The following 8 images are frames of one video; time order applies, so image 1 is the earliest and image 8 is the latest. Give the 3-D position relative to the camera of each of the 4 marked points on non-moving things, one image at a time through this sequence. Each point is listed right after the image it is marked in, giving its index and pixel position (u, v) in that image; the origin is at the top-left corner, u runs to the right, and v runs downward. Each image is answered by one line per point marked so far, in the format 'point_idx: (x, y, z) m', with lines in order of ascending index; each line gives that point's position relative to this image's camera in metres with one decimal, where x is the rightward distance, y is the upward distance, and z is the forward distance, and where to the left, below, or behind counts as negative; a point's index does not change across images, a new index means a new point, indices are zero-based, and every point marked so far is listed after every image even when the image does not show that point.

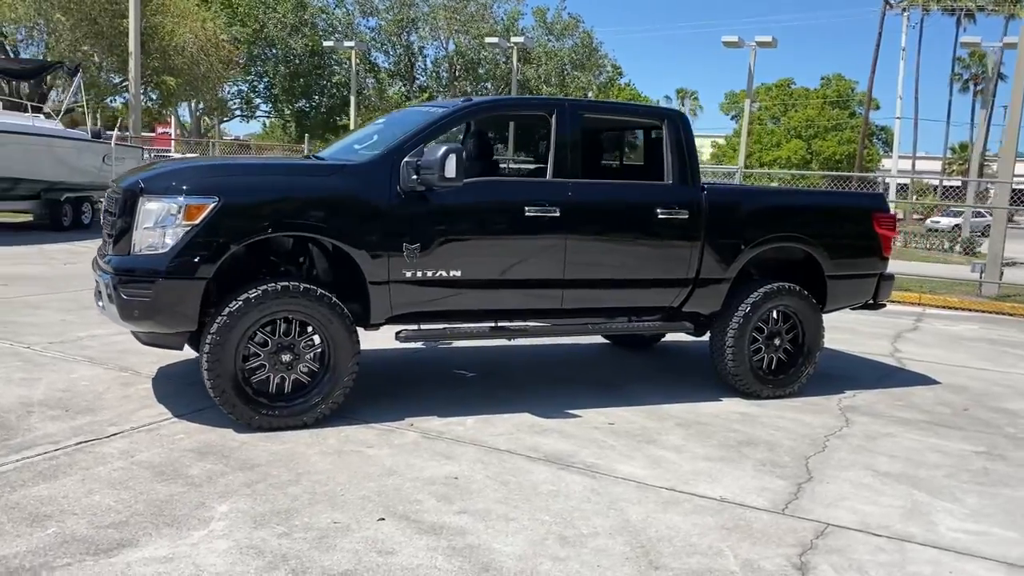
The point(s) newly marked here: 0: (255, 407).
0: (-1.4, -0.6, +4.9) m
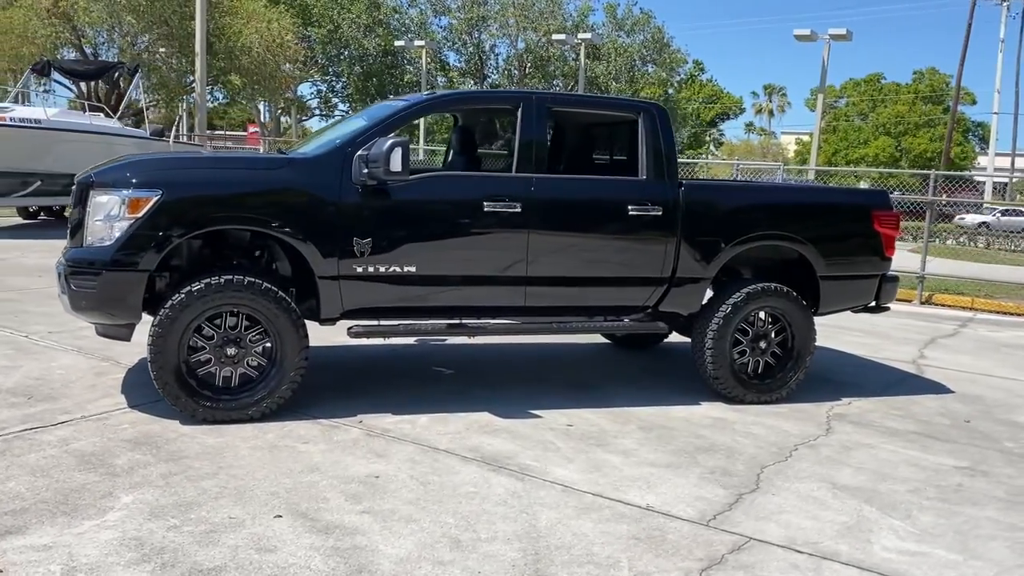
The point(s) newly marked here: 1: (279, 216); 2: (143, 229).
0: (-1.7, -0.6, +4.9) m
1: (-1.3, +0.4, +5.0) m
2: (-2.0, +0.3, +4.8) m
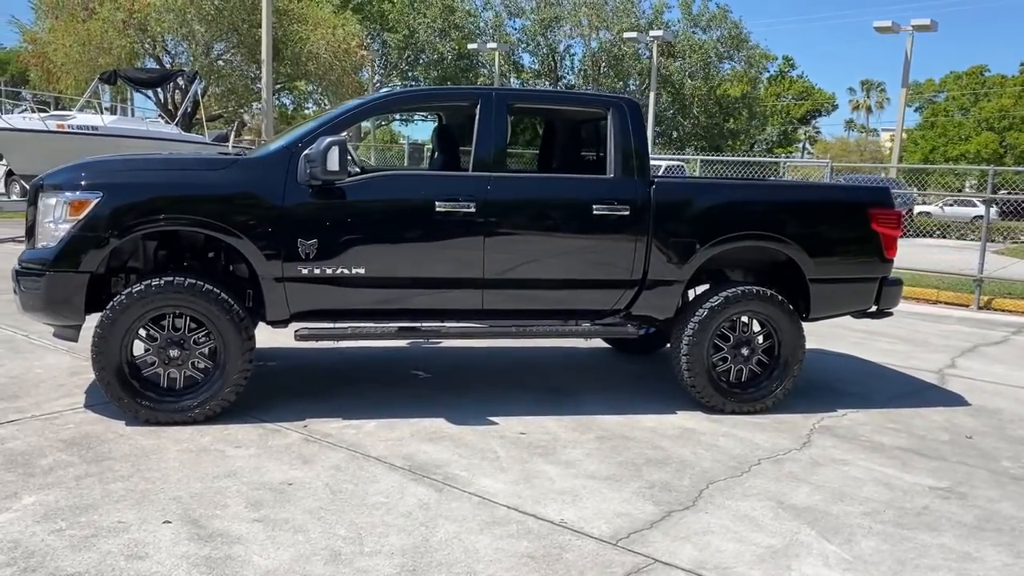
0: (-2.0, -0.6, +4.9) m
1: (-1.6, +0.4, +5.0) m
2: (-2.3, +0.3, +4.8) m
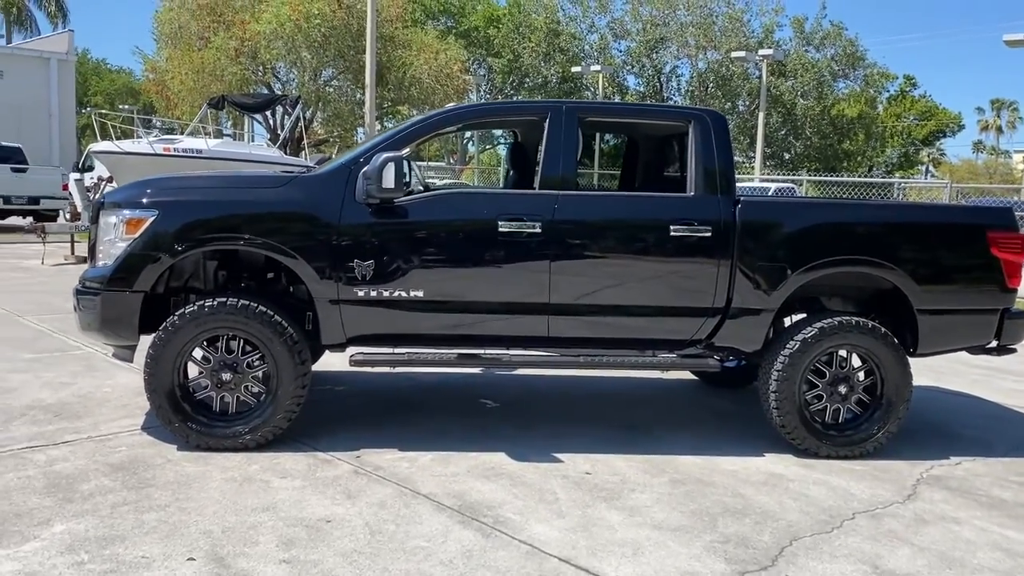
0: (-1.7, -0.7, +4.7) m
1: (-1.3, +0.3, +4.8) m
2: (-2.0, +0.2, +4.7) m
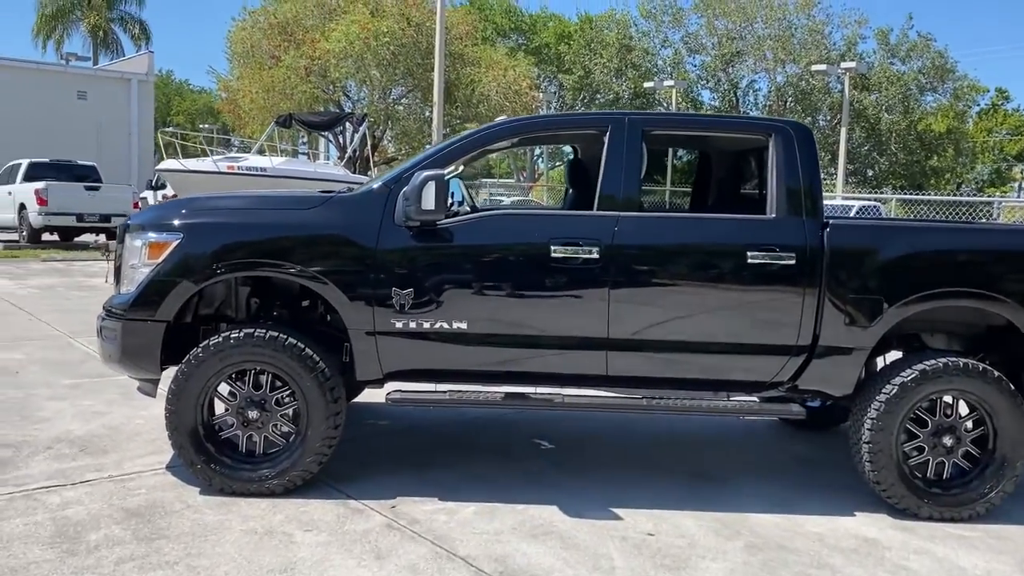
0: (-1.4, -0.9, +4.4) m
1: (-1.0, +0.1, +4.4) m
2: (-1.7, +0.1, +4.4) m
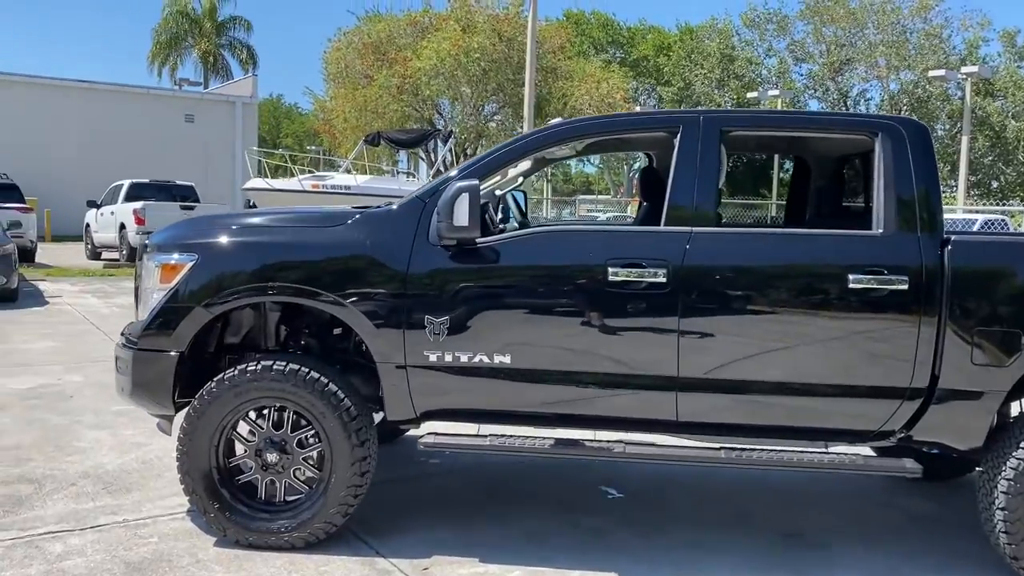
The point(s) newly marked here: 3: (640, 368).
0: (-1.2, -1.0, +3.9) m
1: (-0.8, 0.0, +3.9) m
2: (-1.5, -0.1, +3.9) m
3: (+0.6, -0.3, +3.8) m
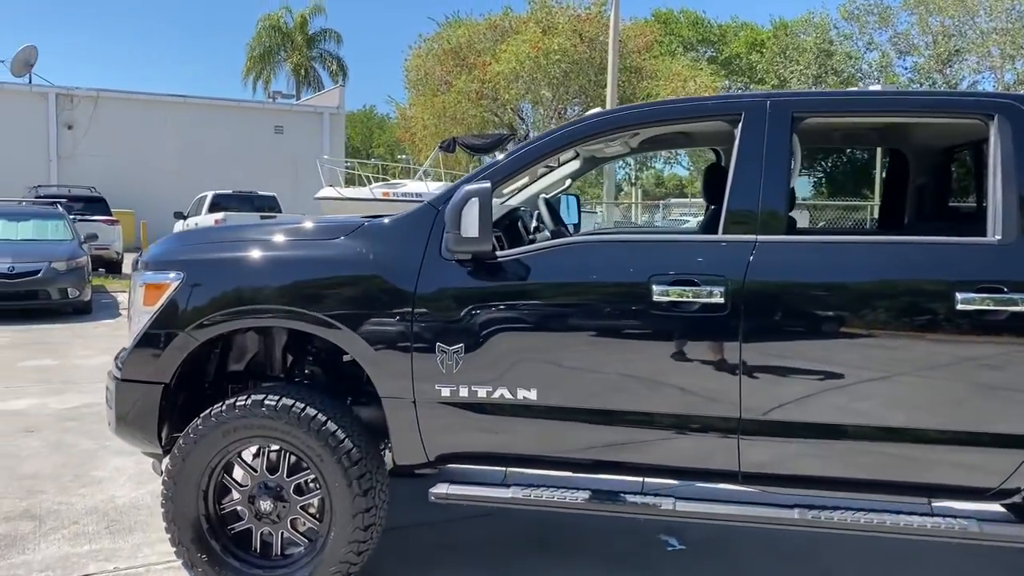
0: (-1.1, -1.1, +3.4) m
1: (-0.7, -0.1, +3.3) m
2: (-1.4, -0.1, +3.5) m
3: (+0.7, -0.4, +3.2) m
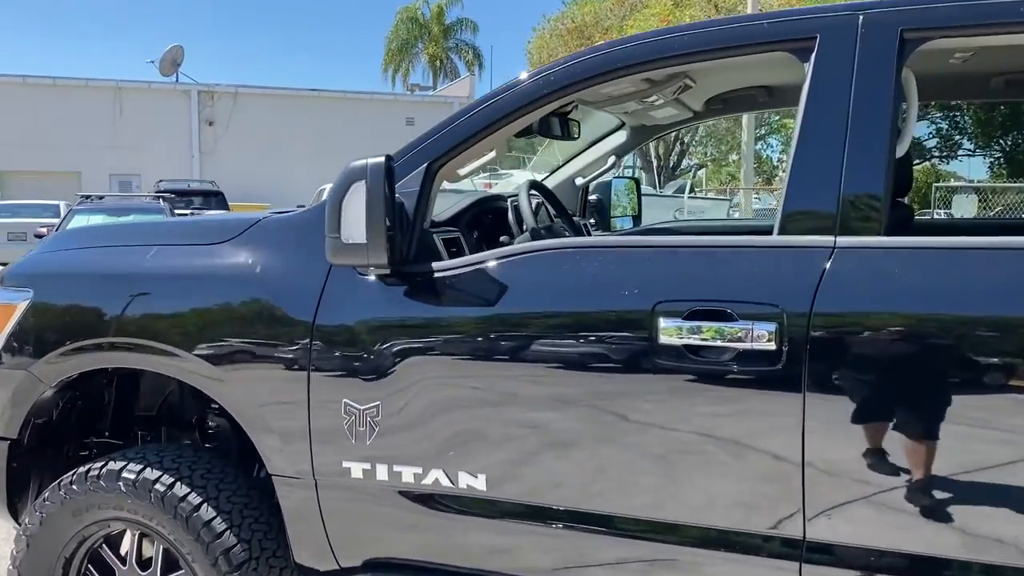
0: (-1.2, -1.1, +2.5) m
1: (-0.8, -0.1, +2.4) m
2: (-1.4, -0.2, +2.6) m
3: (+0.5, -0.5, +2.0) m
